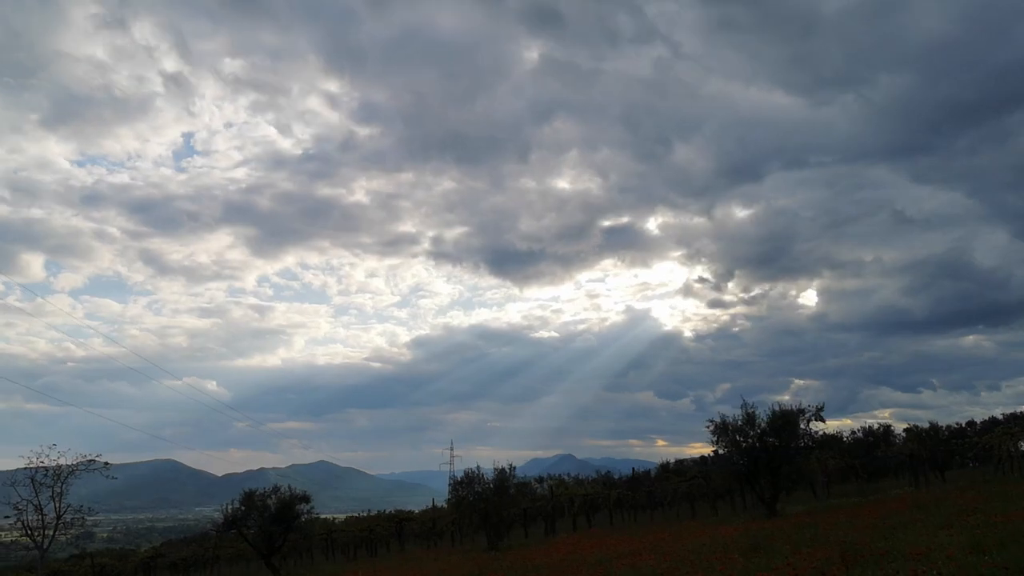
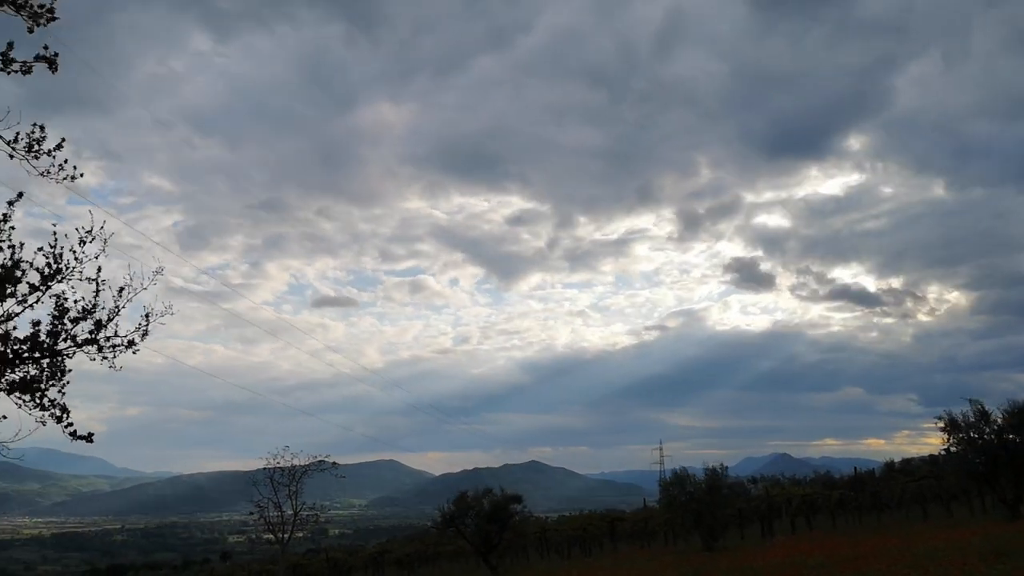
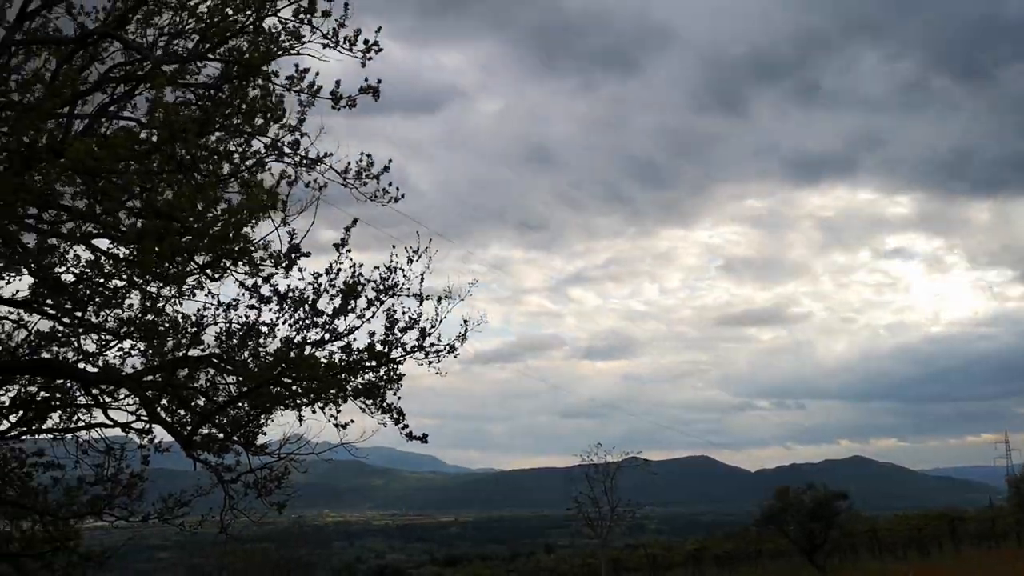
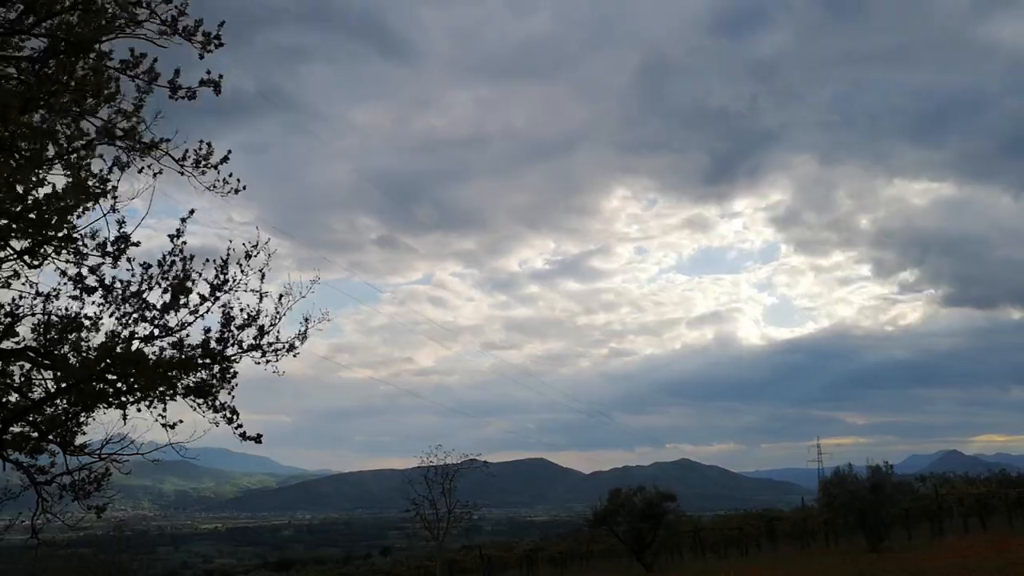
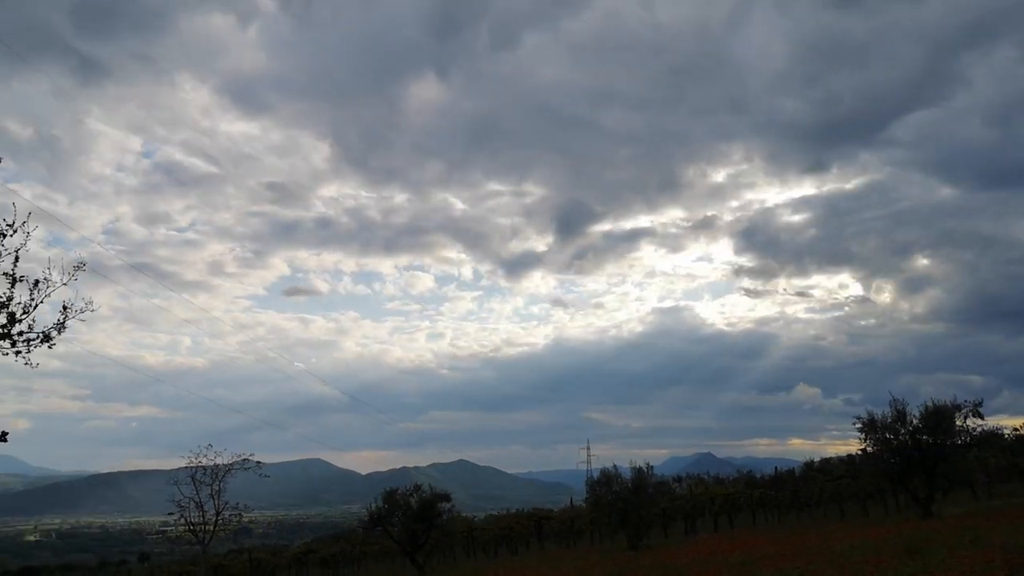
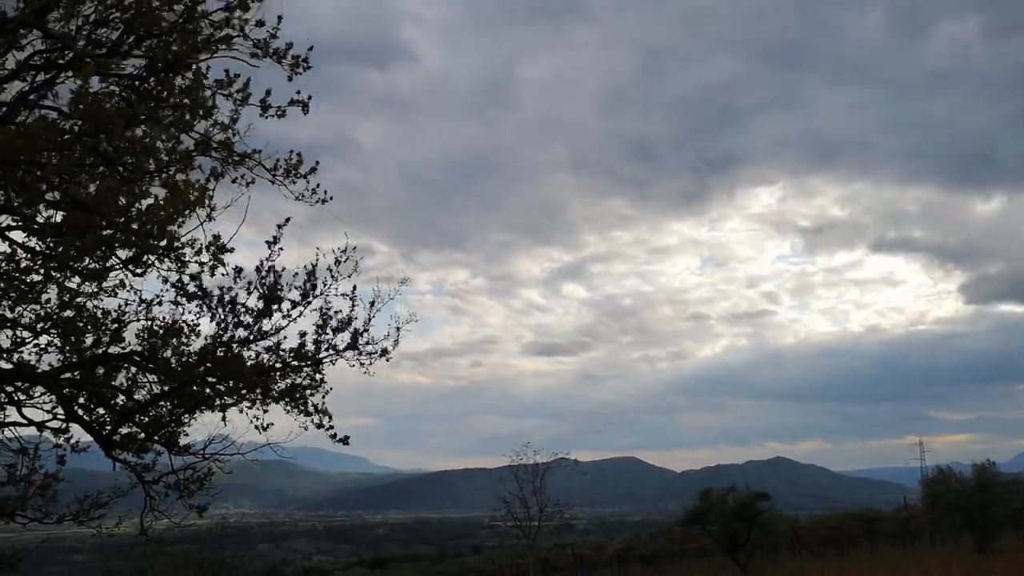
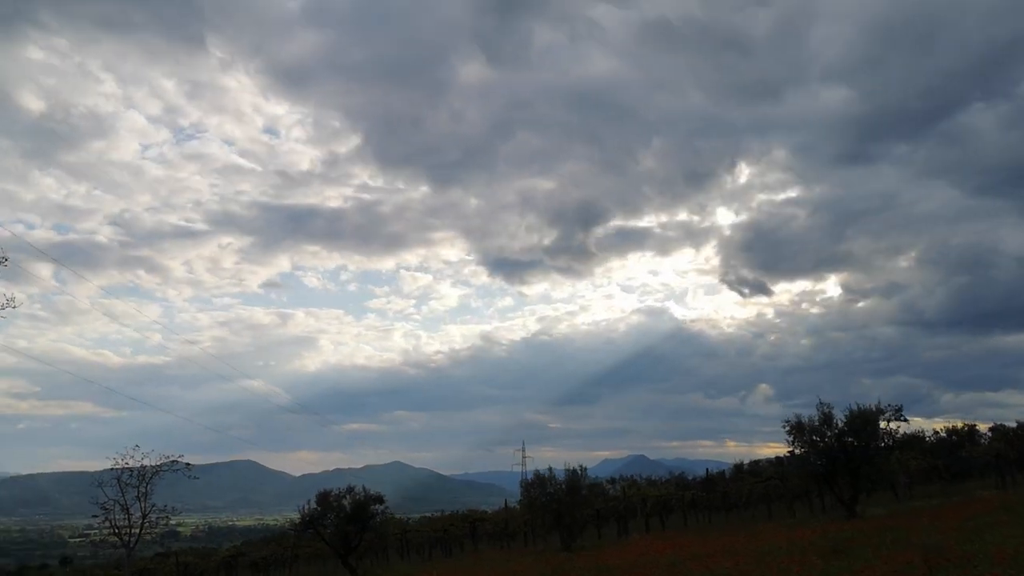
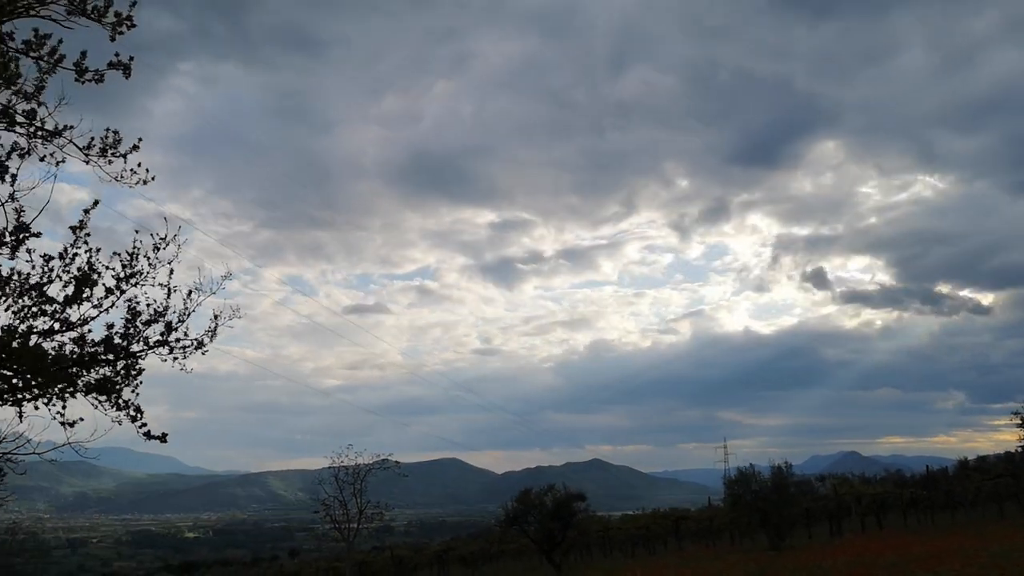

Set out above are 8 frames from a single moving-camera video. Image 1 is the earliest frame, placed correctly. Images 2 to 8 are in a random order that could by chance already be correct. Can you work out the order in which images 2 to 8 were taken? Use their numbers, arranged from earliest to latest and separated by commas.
7, 5, 2, 8, 4, 6, 3
